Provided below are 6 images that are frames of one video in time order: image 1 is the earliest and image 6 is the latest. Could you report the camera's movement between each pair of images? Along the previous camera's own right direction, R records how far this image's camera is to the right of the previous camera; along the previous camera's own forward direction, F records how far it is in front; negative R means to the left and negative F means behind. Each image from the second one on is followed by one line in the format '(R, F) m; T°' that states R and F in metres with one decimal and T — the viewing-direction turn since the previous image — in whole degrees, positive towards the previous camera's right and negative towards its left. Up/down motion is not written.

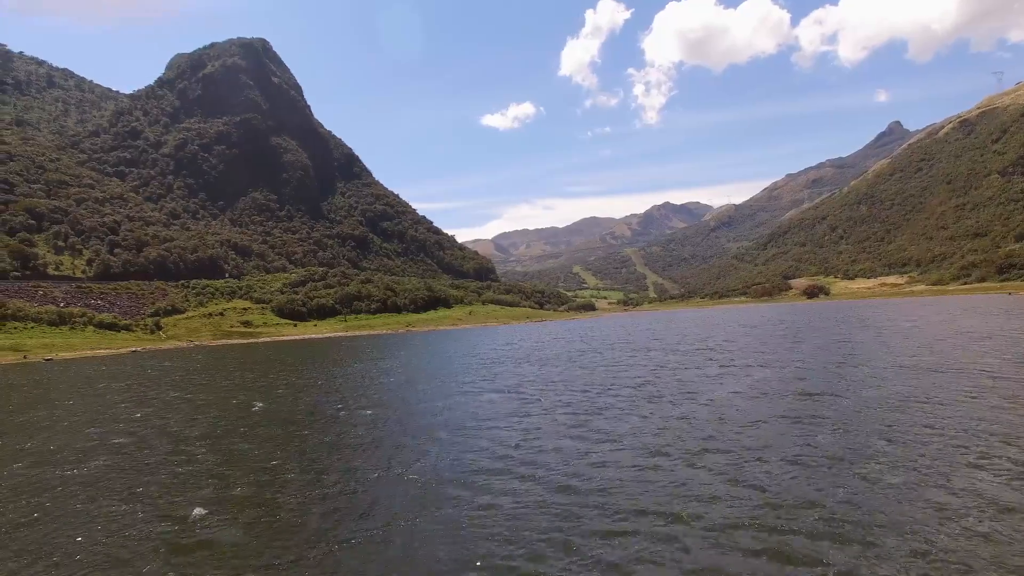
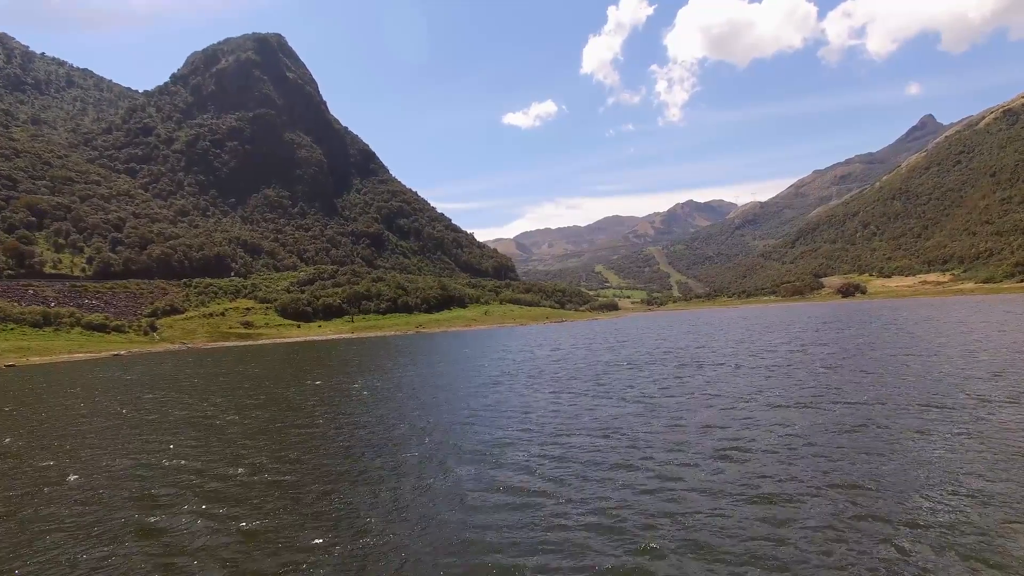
(+0.5, +7.3) m; -2°
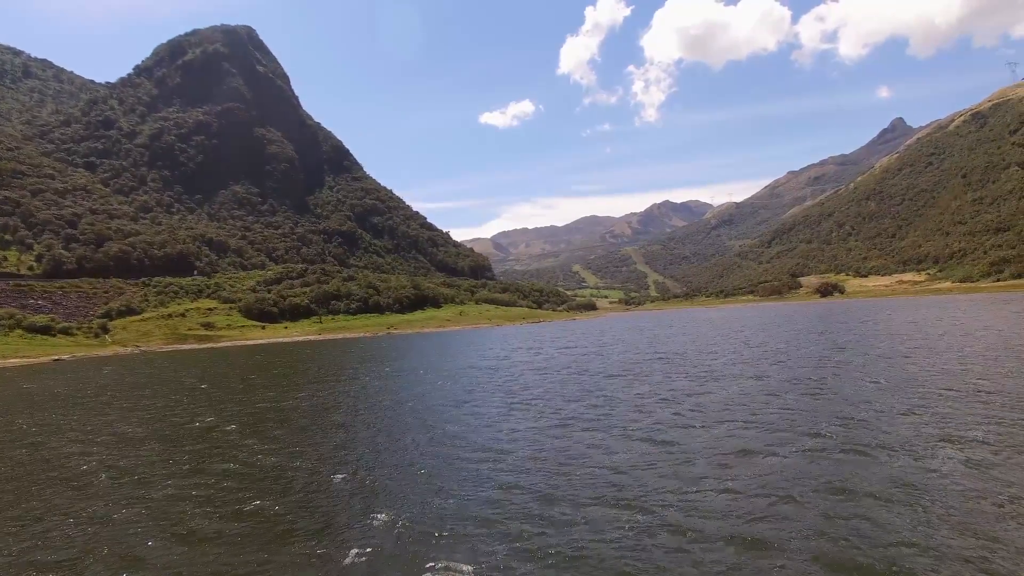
(+0.3, +3.7) m; +2°
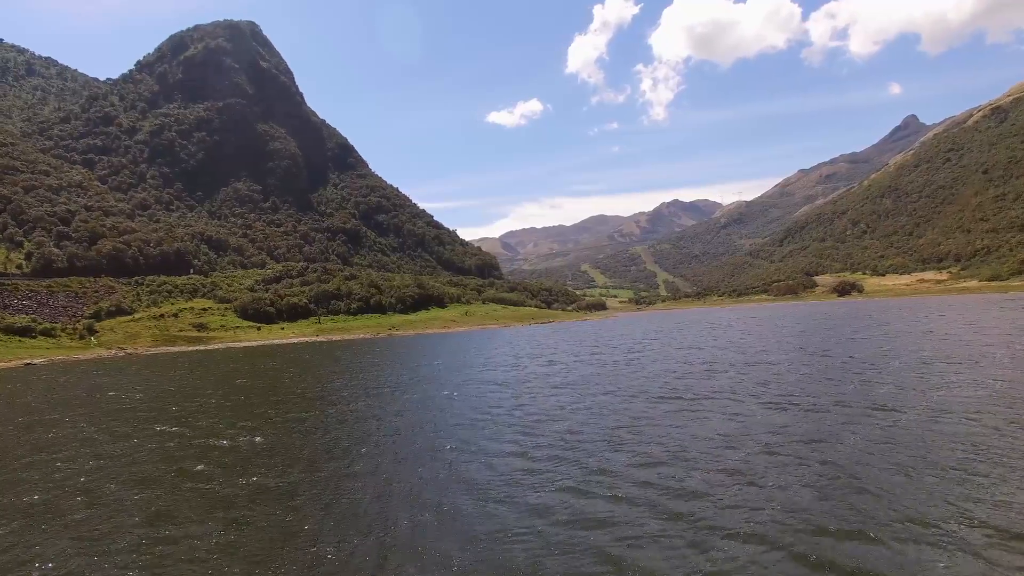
(-0.3, +5.0) m; -1°
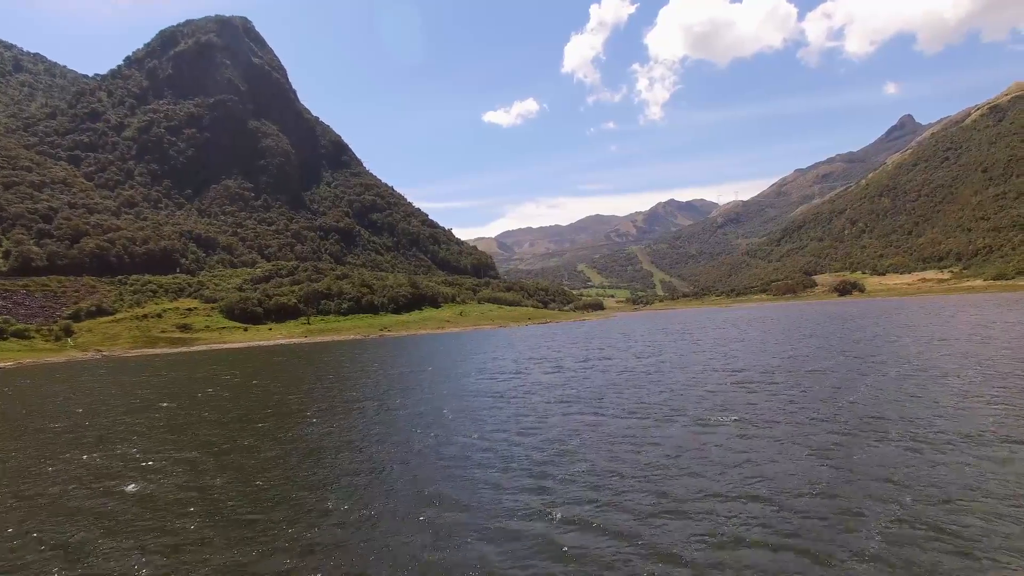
(-0.1, +3.2) m; 0°
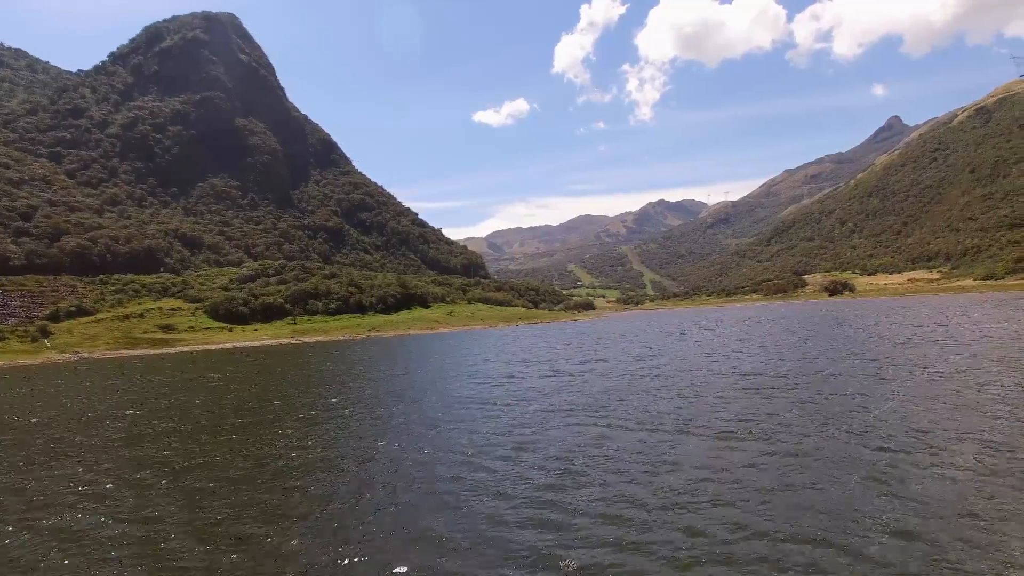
(-0.1, +1.4) m; +1°
